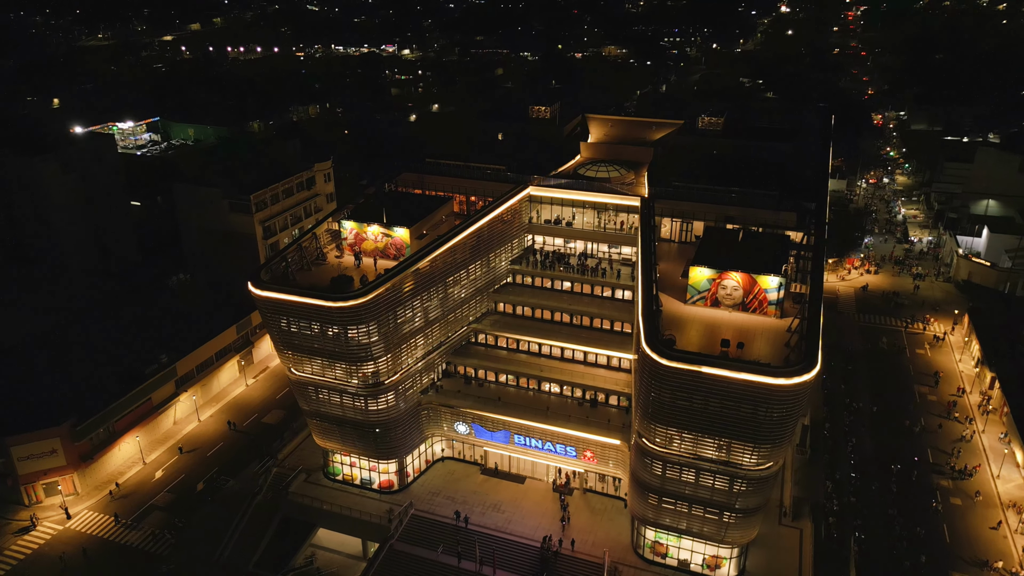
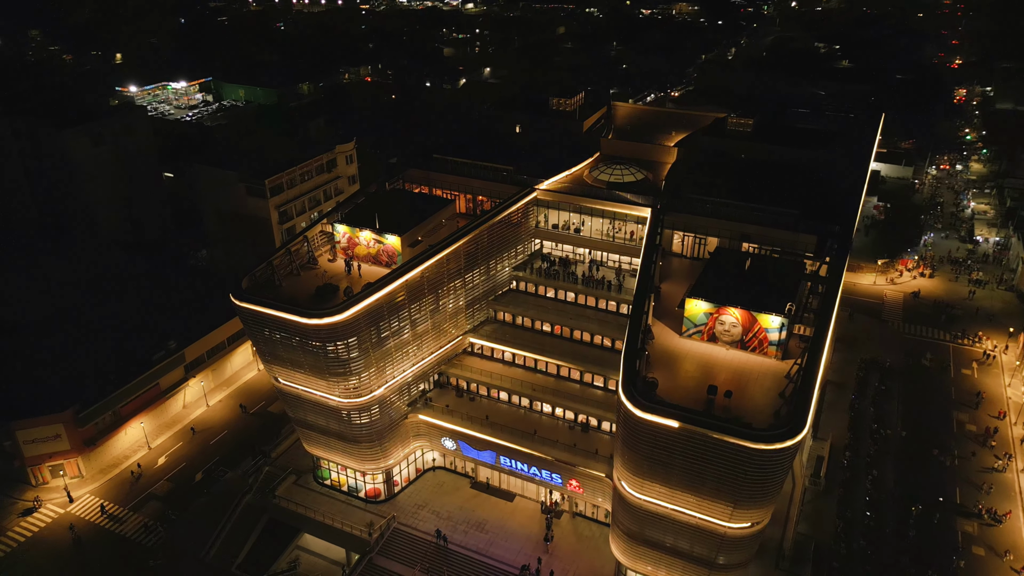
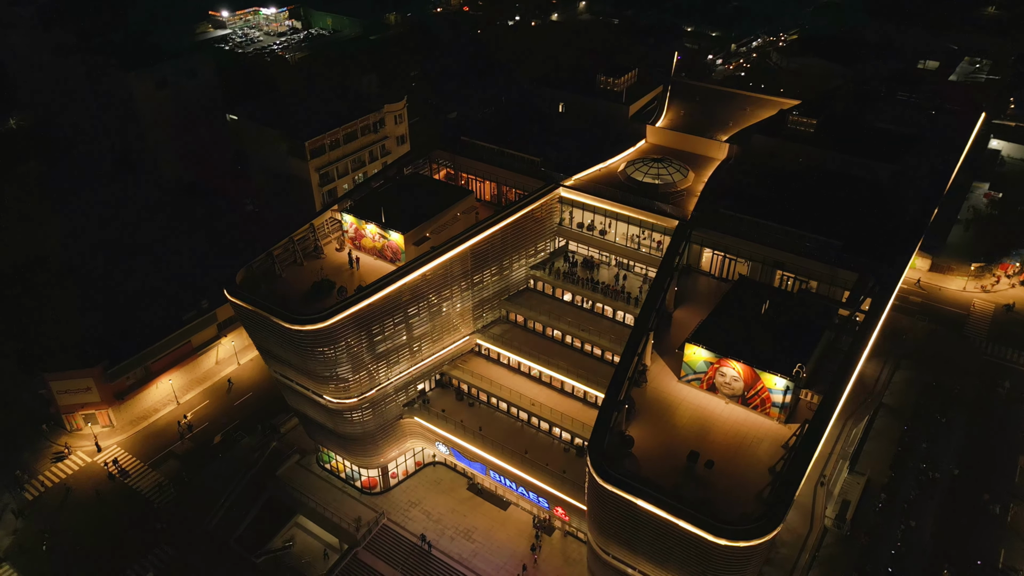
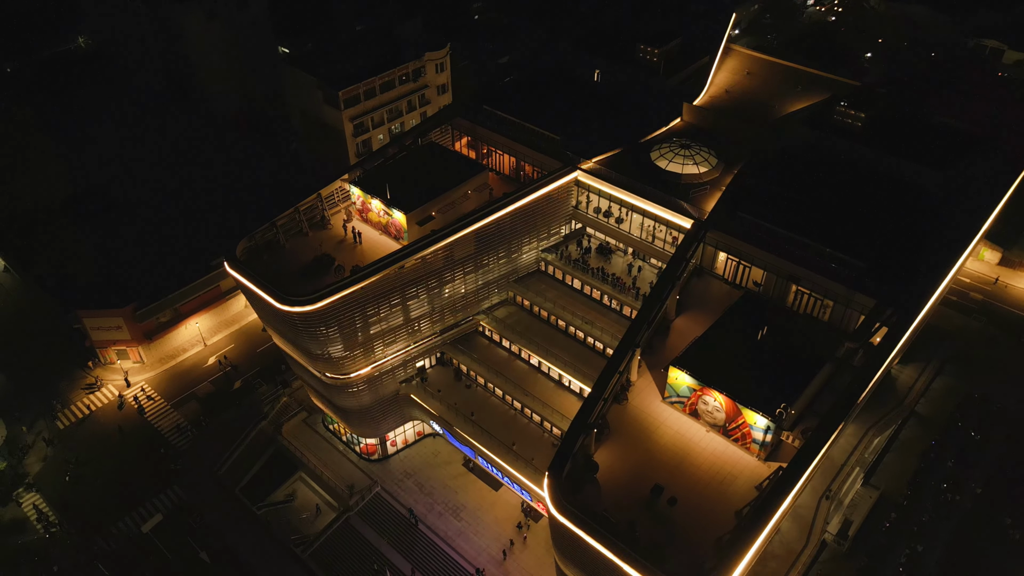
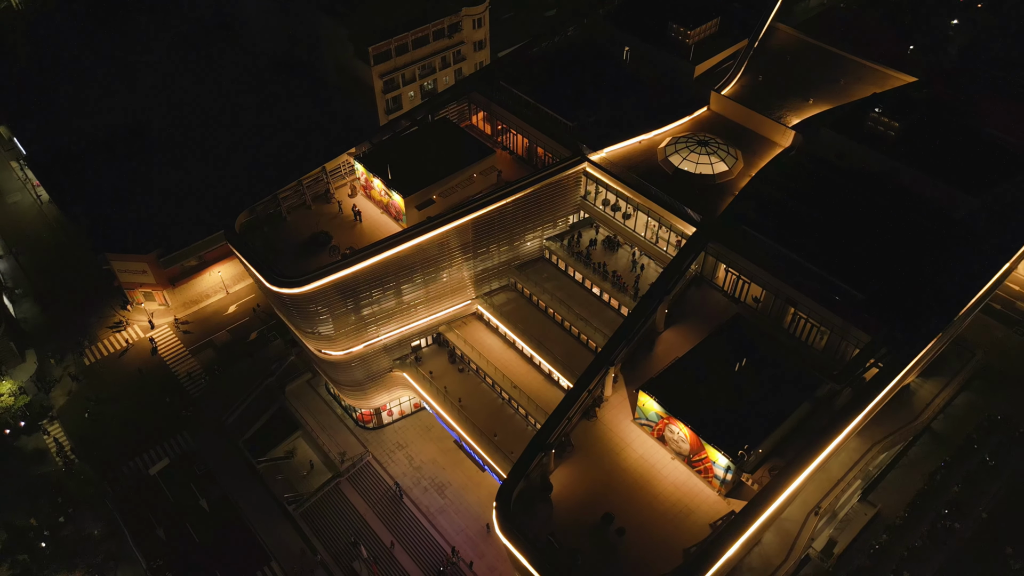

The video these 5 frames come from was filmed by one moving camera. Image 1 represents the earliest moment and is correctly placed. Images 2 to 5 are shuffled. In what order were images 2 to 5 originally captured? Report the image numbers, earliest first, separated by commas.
2, 3, 4, 5
